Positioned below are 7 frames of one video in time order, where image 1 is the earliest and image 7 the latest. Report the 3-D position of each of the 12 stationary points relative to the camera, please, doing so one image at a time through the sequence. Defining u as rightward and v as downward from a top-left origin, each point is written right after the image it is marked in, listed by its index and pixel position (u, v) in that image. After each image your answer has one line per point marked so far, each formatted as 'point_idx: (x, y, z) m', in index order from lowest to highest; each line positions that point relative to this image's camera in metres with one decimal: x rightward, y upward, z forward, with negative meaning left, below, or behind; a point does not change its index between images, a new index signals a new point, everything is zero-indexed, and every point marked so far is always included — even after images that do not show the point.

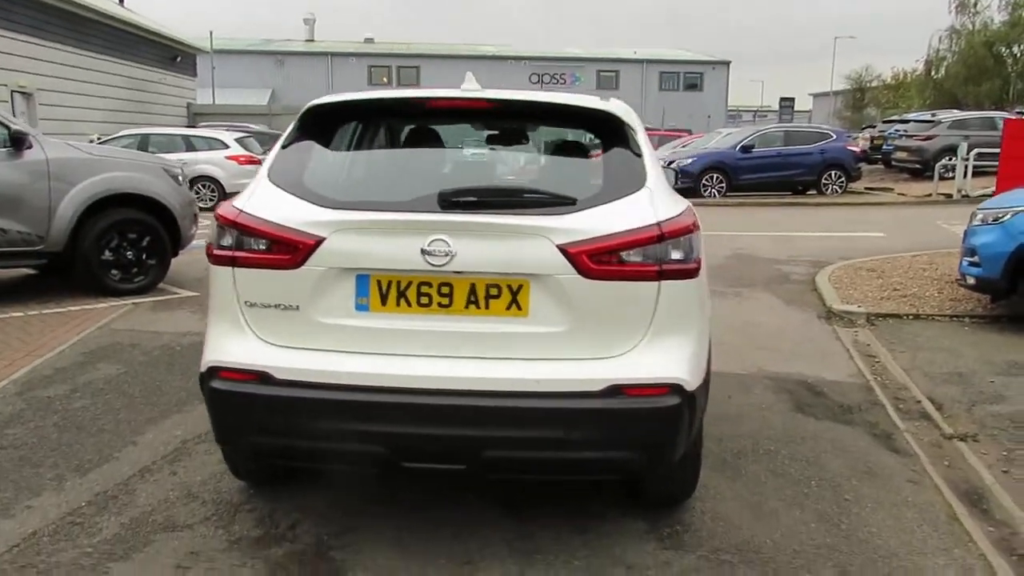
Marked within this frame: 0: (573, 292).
0: (+0.2, 0.0, +2.8) m
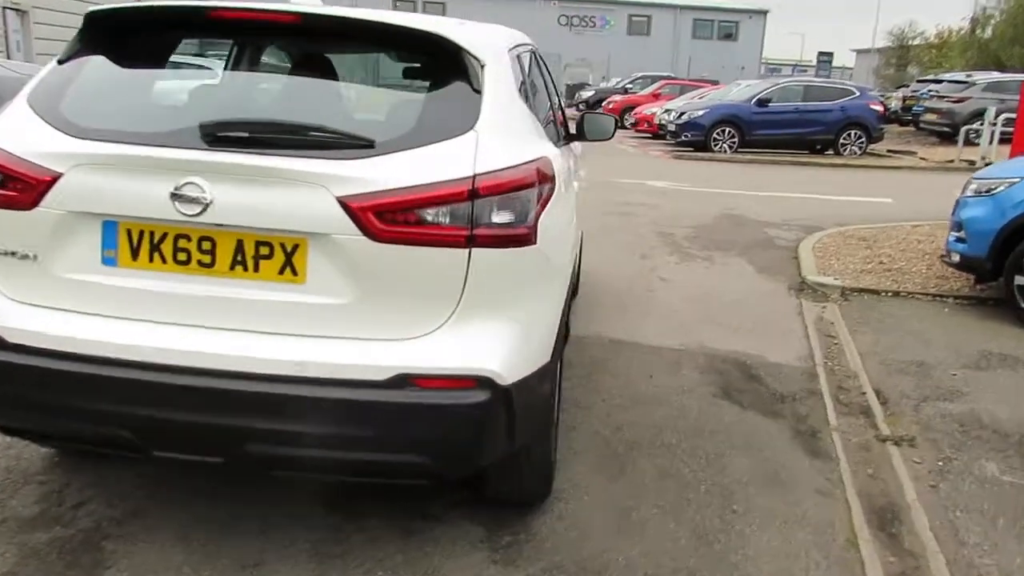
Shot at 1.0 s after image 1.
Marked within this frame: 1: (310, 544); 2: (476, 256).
0: (-0.4, +0.1, +2.2) m
1: (-0.7, -0.9, +2.8) m
2: (-0.1, +0.1, +2.3) m
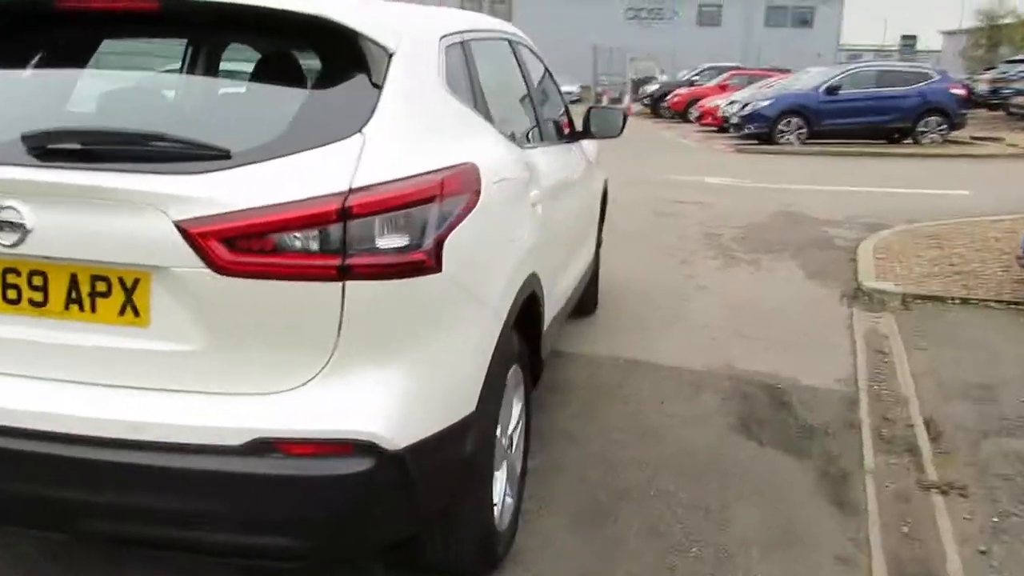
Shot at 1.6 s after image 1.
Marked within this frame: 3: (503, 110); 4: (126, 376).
0: (-0.7, 0.0, +1.8) m
1: (-0.9, -1.0, +2.4) m
2: (-0.4, 0.0, +1.8) m
3: (-0.1, +0.6, +3.0) m
4: (-0.9, -0.2, +1.9) m
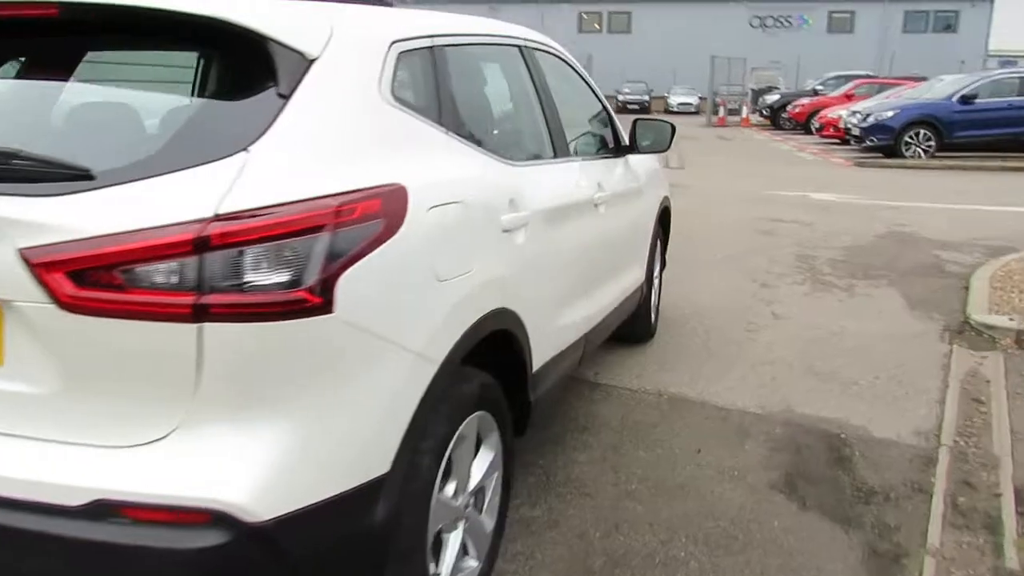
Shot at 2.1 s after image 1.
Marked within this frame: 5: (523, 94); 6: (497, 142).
0: (-0.9, -0.1, +1.6) m
1: (-1.1, -1.1, +2.2) m
2: (-0.6, -0.1, +1.6) m
3: (-0.1, +0.5, +2.7) m
4: (-1.1, -0.3, +1.7) m
5: (0.0, +0.7, +3.0) m
6: (-0.1, +0.5, +2.6) m
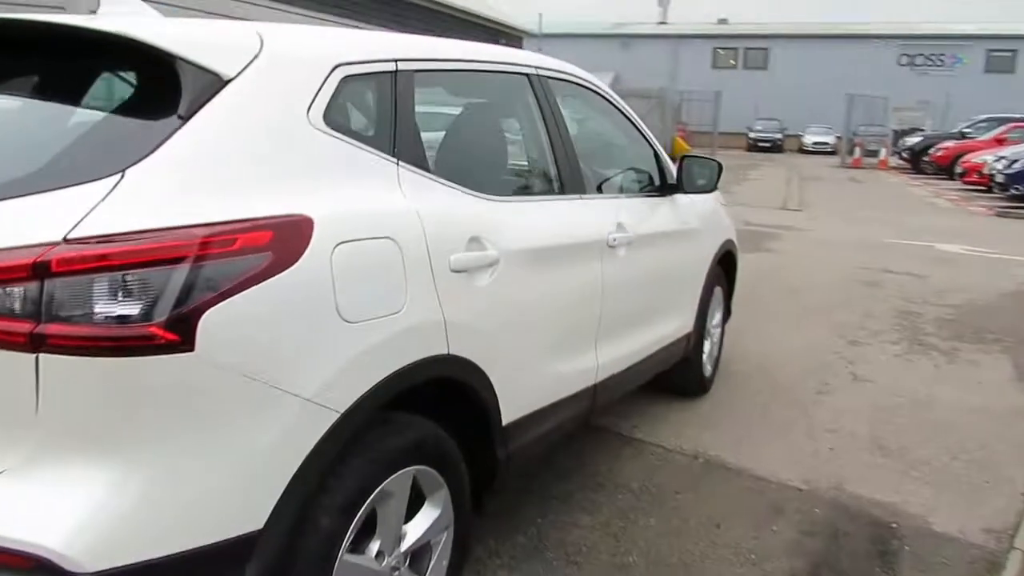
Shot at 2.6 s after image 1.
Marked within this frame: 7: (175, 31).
0: (-1.1, -0.1, +1.6) m
1: (-1.3, -1.1, +2.2) m
2: (-0.8, -0.1, +1.5) m
3: (-0.2, +0.4, +2.5) m
4: (-1.4, -0.3, +1.7) m
5: (0.0, +0.6, +2.9) m
6: (-0.1, +0.3, +2.5) m
7: (-0.8, +0.6, +1.9) m
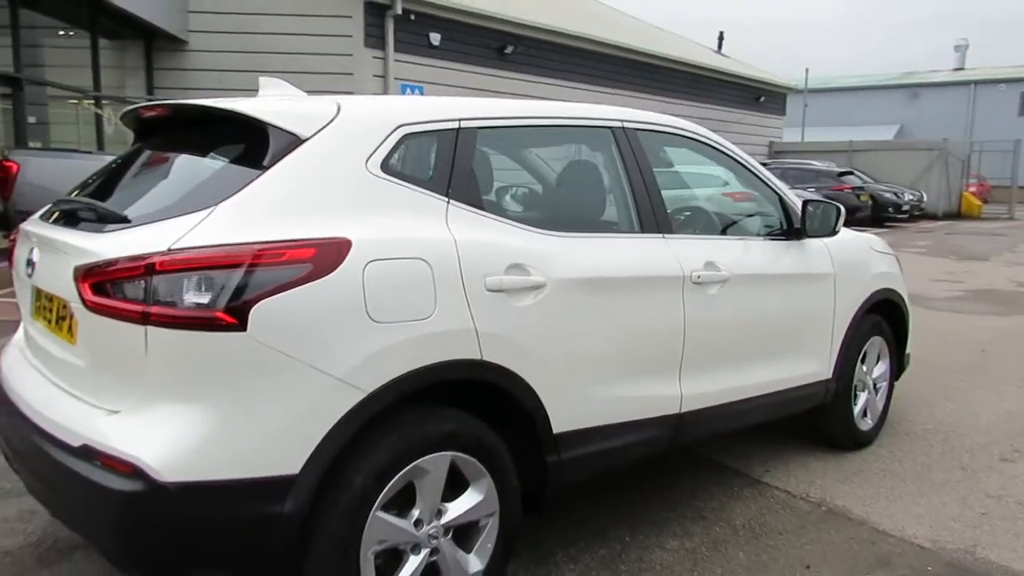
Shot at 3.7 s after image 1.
0: (-1.2, -0.1, +2.3) m
1: (-1.2, -1.1, +2.9) m
2: (-0.9, -0.1, +2.1) m
3: (0.0, +0.3, +2.9) m
4: (-1.4, -0.3, +2.5) m
5: (+0.3, +0.5, +3.2) m
6: (+0.1, +0.3, +2.9) m
7: (-0.7, +0.6, +2.6) m
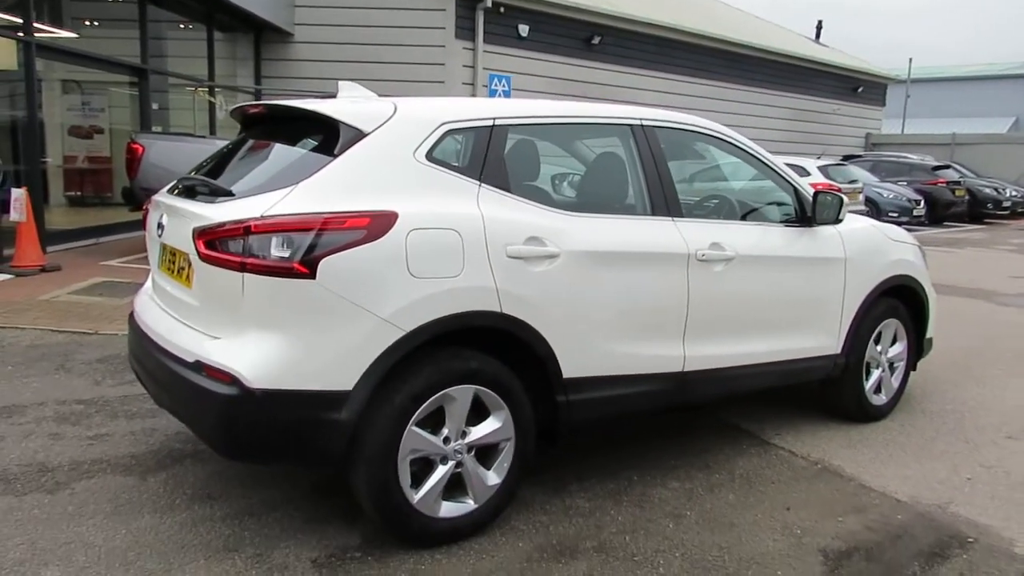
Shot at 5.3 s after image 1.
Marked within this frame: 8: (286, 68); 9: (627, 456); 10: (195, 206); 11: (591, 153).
0: (-1.2, +0.1, +3.1) m
1: (-1.1, -1.0, +3.6) m
2: (-0.9, 0.0, +2.9) m
3: (+0.1, +0.5, +3.5) m
4: (-1.3, -0.1, +3.3) m
5: (+0.5, +0.6, +3.8) m
6: (+0.2, +0.4, +3.5) m
7: (-0.6, +0.7, +3.3) m
8: (-4.0, +3.9, +14.4) m
9: (+0.6, -0.9, +4.2) m
10: (-1.3, +0.3, +3.2) m
11: (+0.4, +0.6, +3.7) m
